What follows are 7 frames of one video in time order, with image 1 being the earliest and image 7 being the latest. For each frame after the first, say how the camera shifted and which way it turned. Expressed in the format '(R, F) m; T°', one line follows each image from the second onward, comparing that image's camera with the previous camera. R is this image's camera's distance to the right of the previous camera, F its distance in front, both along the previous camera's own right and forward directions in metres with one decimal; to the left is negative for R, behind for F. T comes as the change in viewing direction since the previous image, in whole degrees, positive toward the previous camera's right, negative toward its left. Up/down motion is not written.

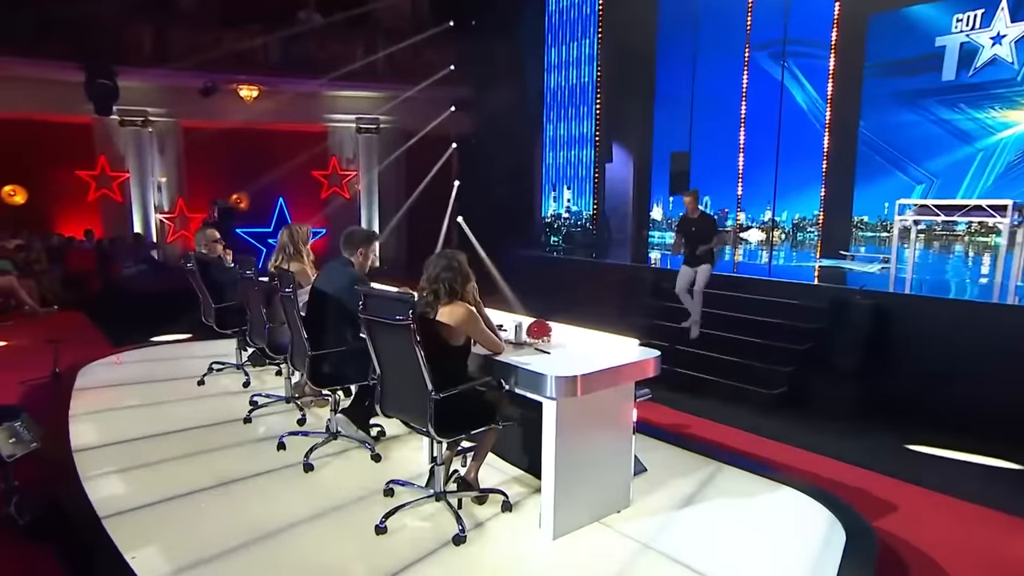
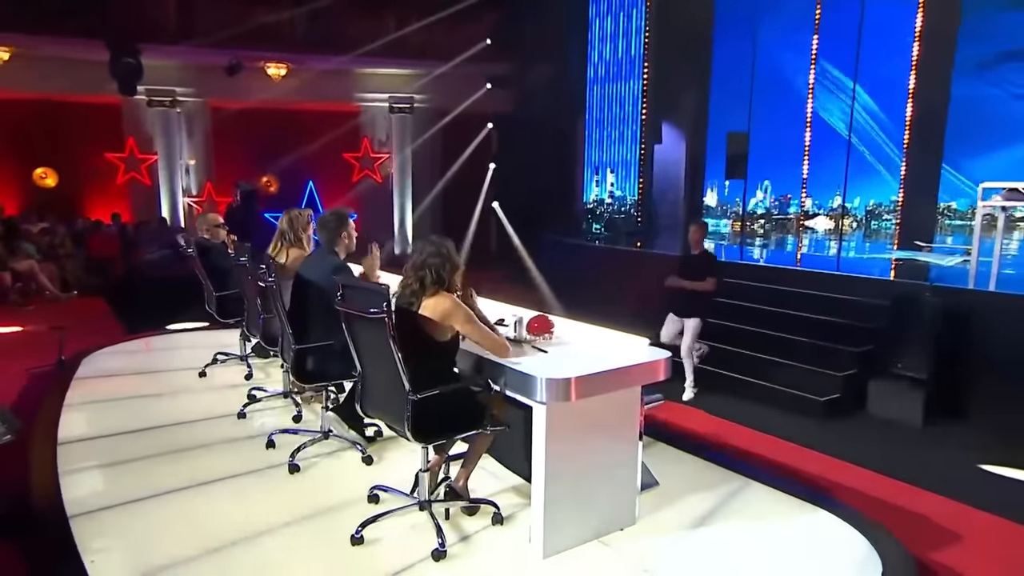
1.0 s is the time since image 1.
(+0.5, +0.4) m; -7°
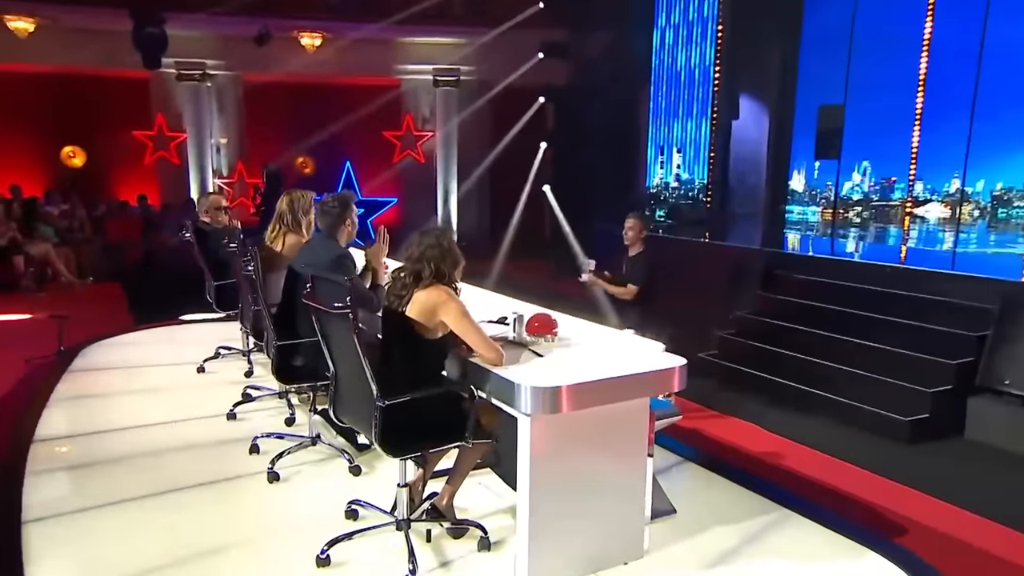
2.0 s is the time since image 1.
(+0.6, +0.7) m; -9°
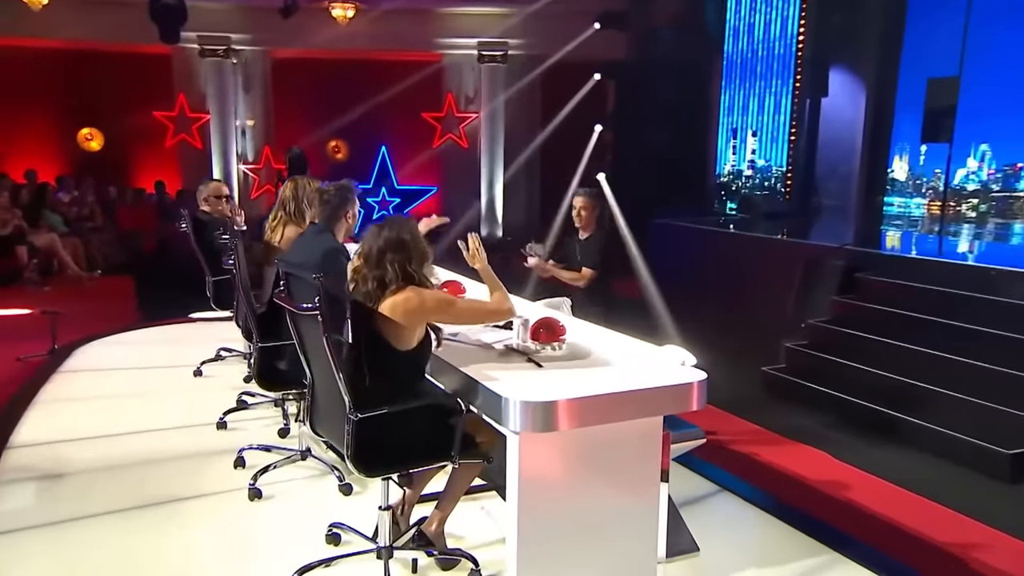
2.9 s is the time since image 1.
(+0.4, +0.6) m; -7°
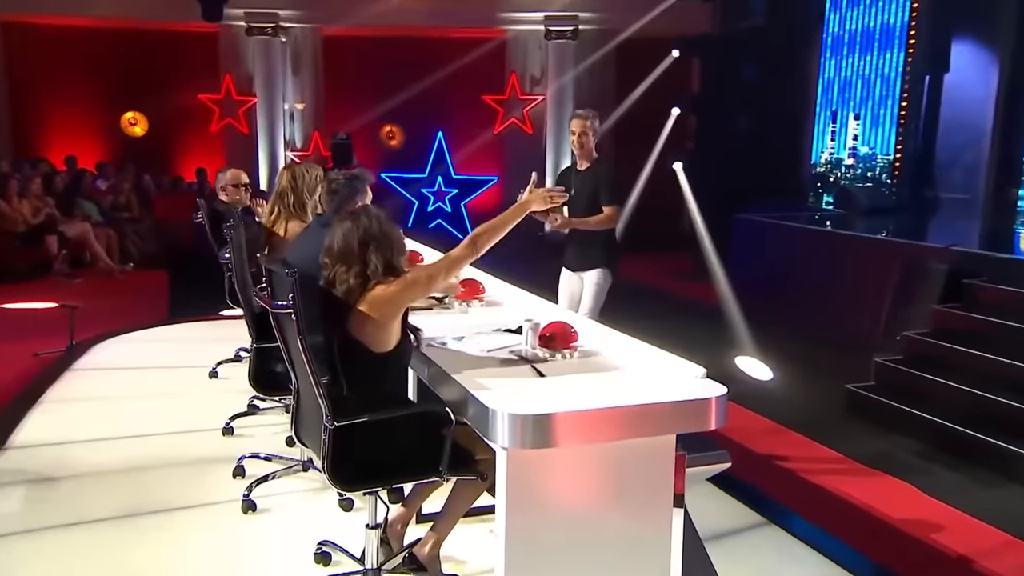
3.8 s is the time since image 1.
(+0.3, +0.5) m; -7°
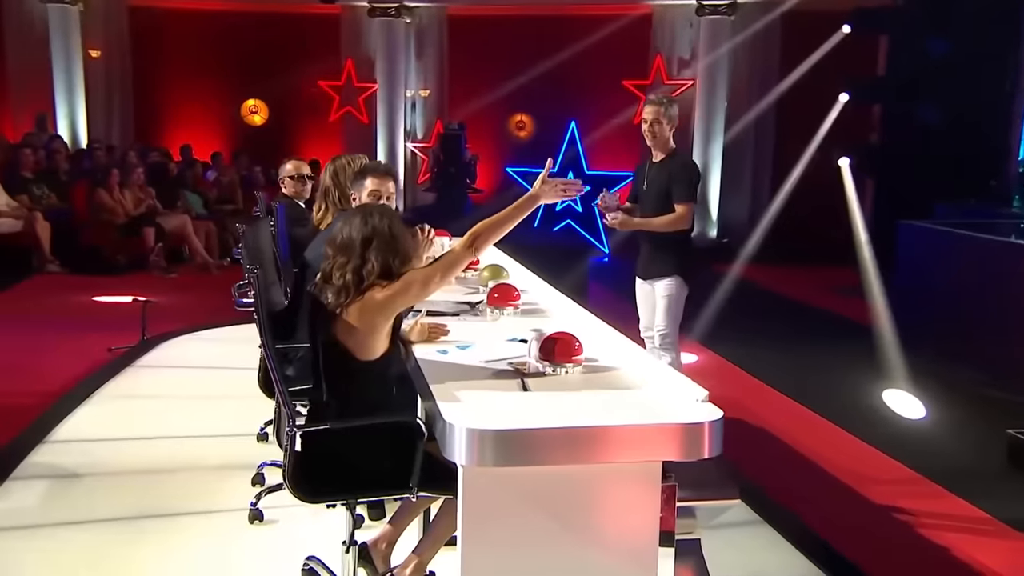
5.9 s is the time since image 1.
(+0.4, +0.6) m; -13°
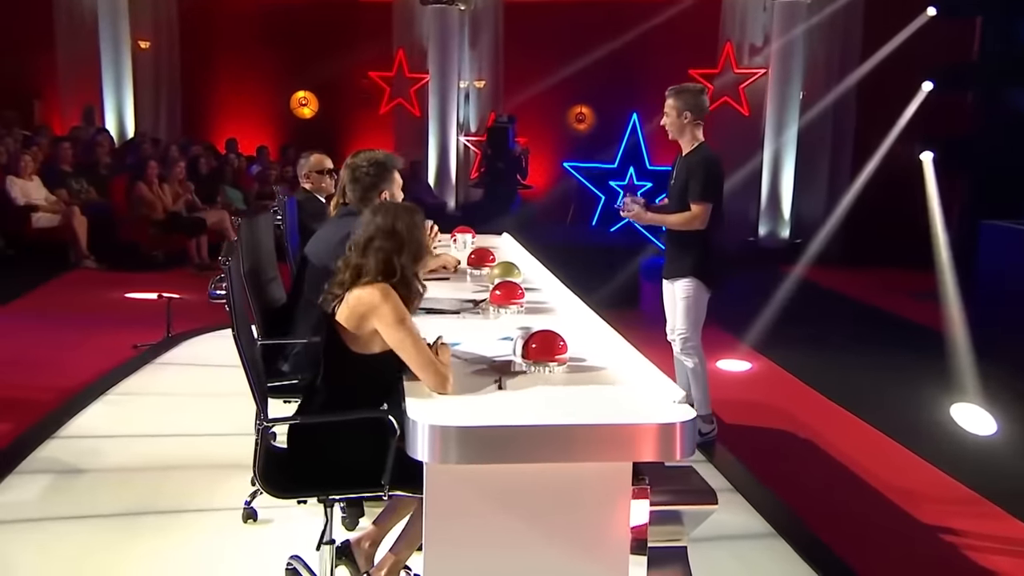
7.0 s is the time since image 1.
(+0.2, +0.3) m; -5°
